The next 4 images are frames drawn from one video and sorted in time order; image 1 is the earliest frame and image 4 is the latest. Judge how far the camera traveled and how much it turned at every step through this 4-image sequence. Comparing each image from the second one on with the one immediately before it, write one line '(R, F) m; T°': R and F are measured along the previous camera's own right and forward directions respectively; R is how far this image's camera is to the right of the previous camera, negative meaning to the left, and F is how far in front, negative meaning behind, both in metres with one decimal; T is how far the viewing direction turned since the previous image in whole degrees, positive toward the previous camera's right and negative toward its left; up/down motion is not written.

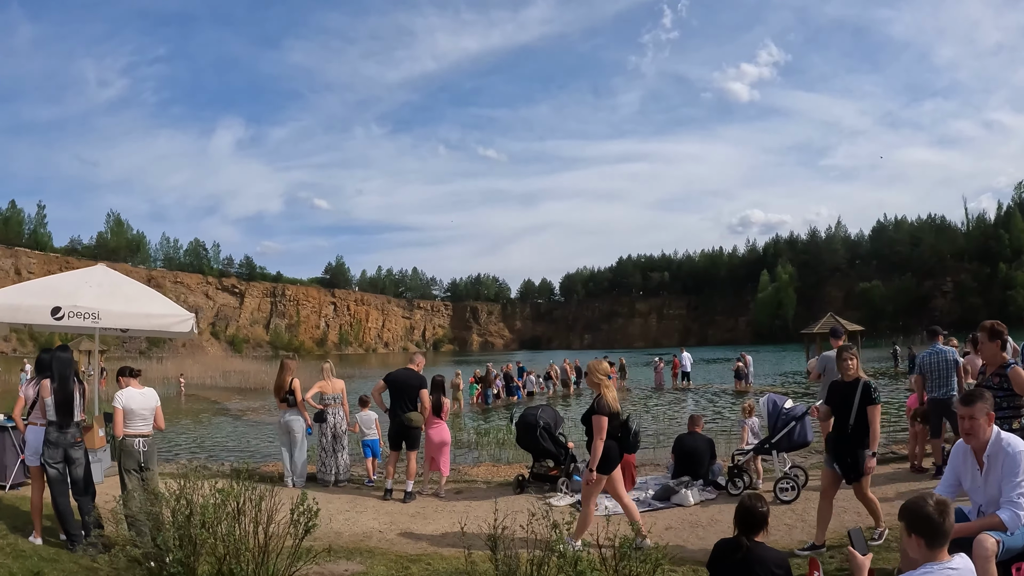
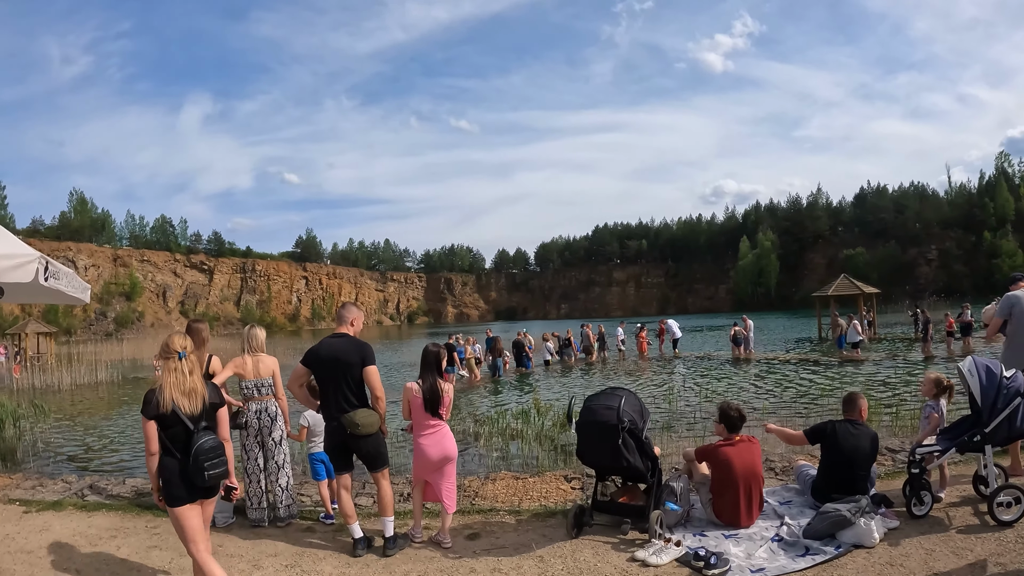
(-0.6, +3.6) m; +2°
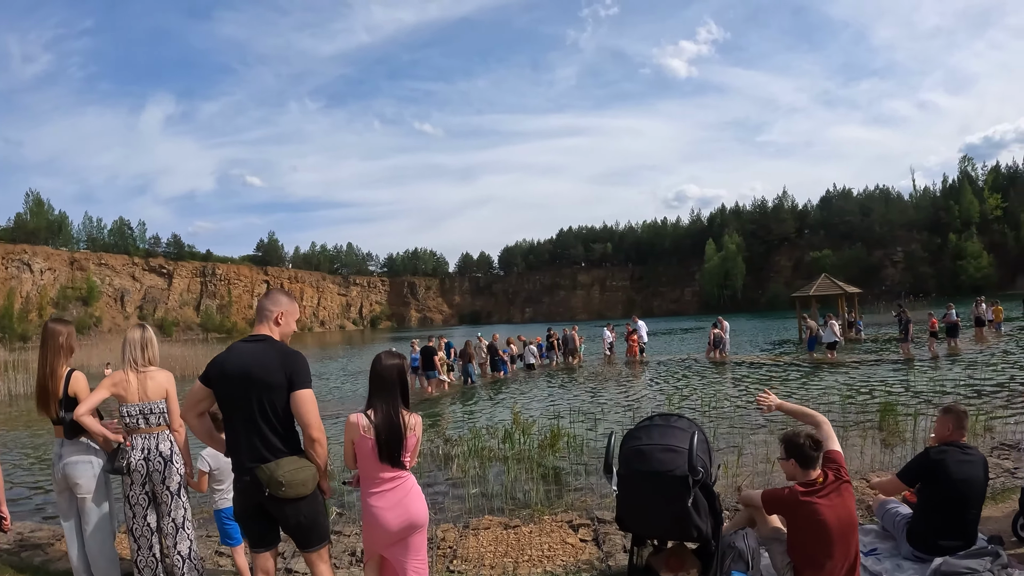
(-0.2, +1.8) m; +3°
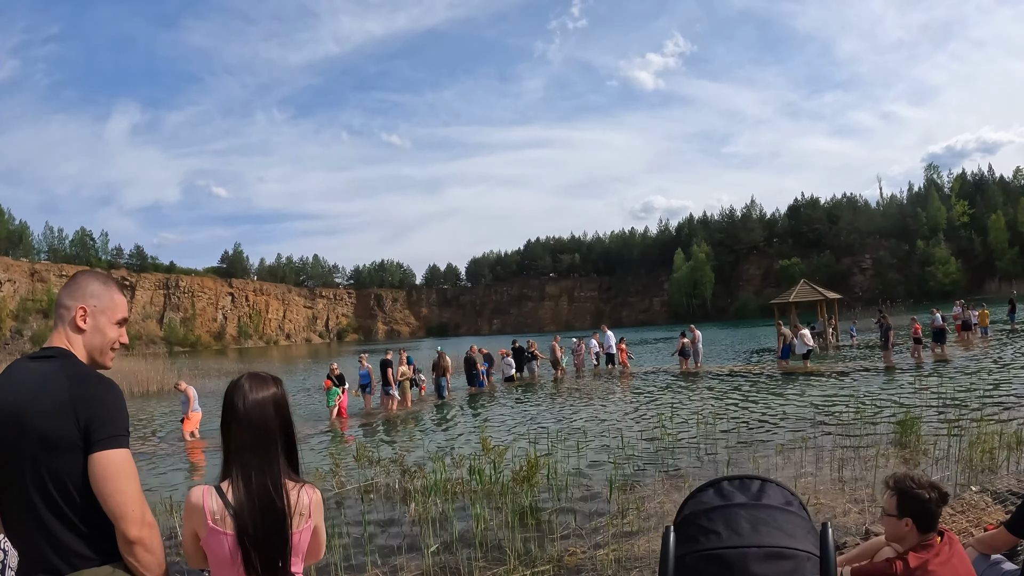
(0.0, +1.6) m; +3°
